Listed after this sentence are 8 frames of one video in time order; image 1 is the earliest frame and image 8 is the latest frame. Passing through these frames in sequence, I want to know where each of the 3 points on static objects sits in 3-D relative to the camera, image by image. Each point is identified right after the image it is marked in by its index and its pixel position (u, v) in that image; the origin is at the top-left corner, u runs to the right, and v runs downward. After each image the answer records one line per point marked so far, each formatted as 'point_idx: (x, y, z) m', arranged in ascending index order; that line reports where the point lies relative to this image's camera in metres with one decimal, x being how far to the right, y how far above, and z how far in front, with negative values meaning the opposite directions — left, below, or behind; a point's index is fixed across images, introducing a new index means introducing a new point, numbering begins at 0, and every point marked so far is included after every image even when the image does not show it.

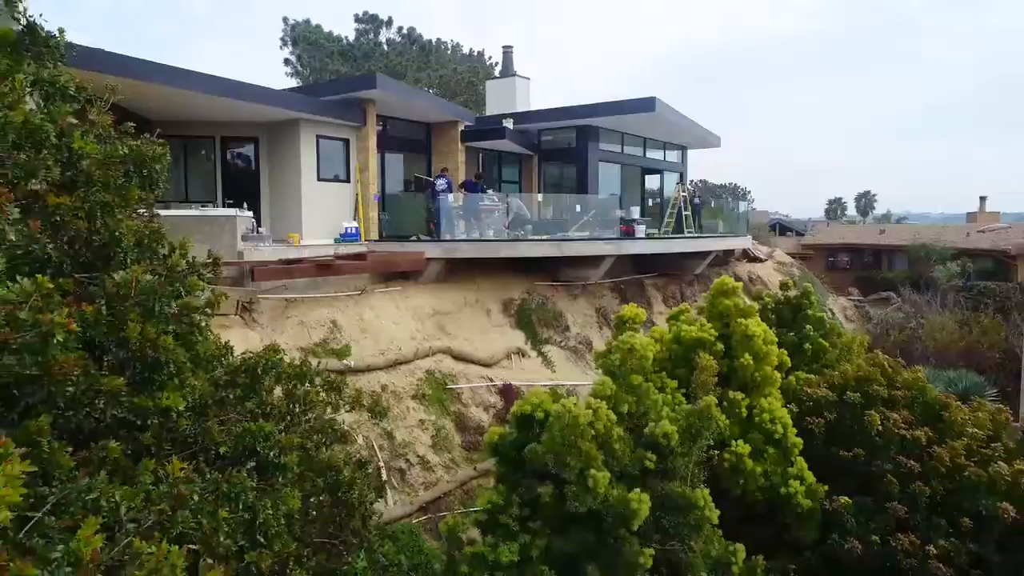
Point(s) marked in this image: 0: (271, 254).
0: (-4.0, +0.6, +11.7) m
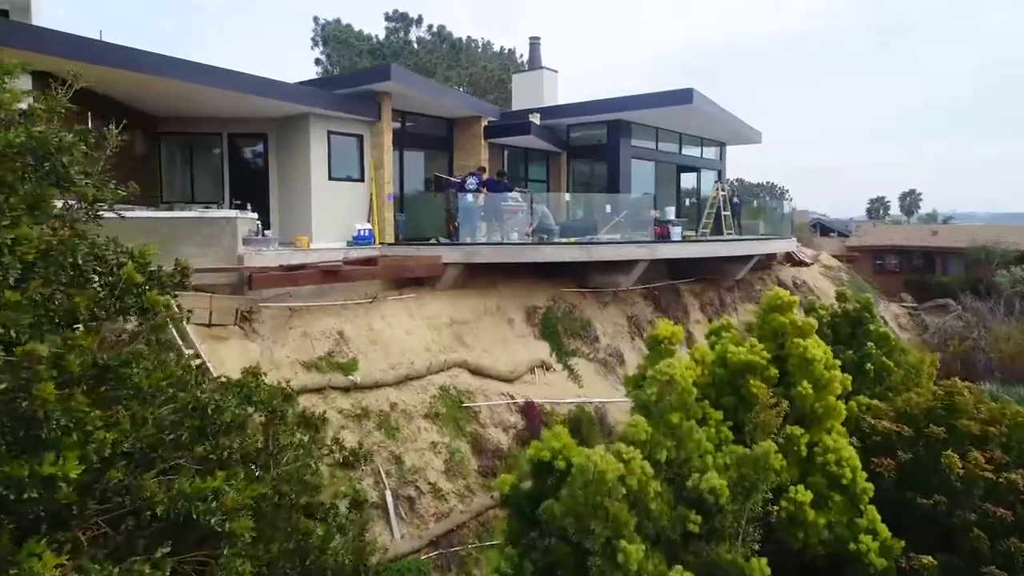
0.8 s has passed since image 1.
0: (-3.7, +0.5, +10.8) m
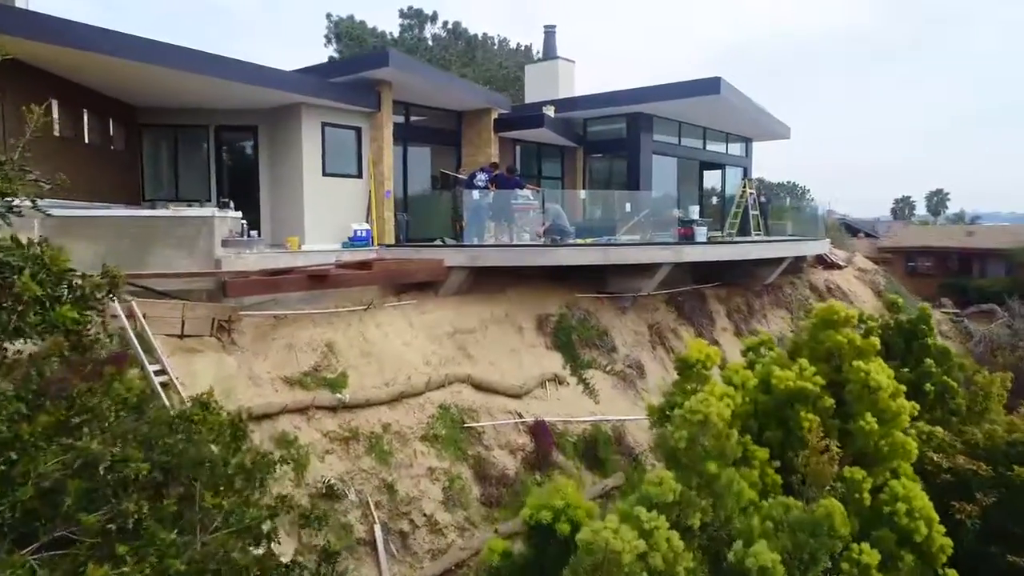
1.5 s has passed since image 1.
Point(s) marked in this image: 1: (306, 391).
0: (-3.6, +0.4, +9.8) m
1: (-2.7, -1.3, +9.0) m
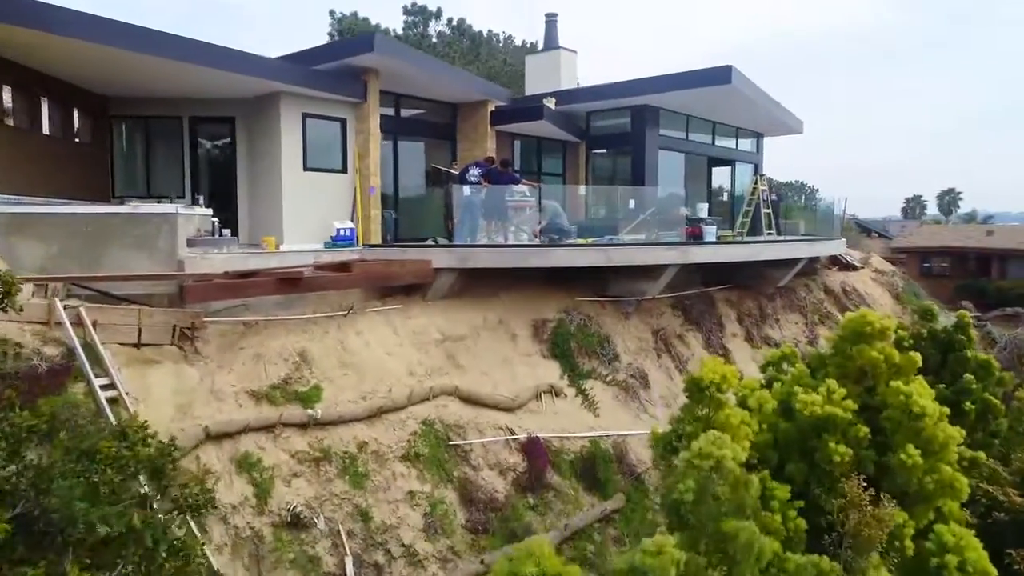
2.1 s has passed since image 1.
0: (-3.7, +0.3, +9.0) m
1: (-2.8, -1.4, +8.2) m
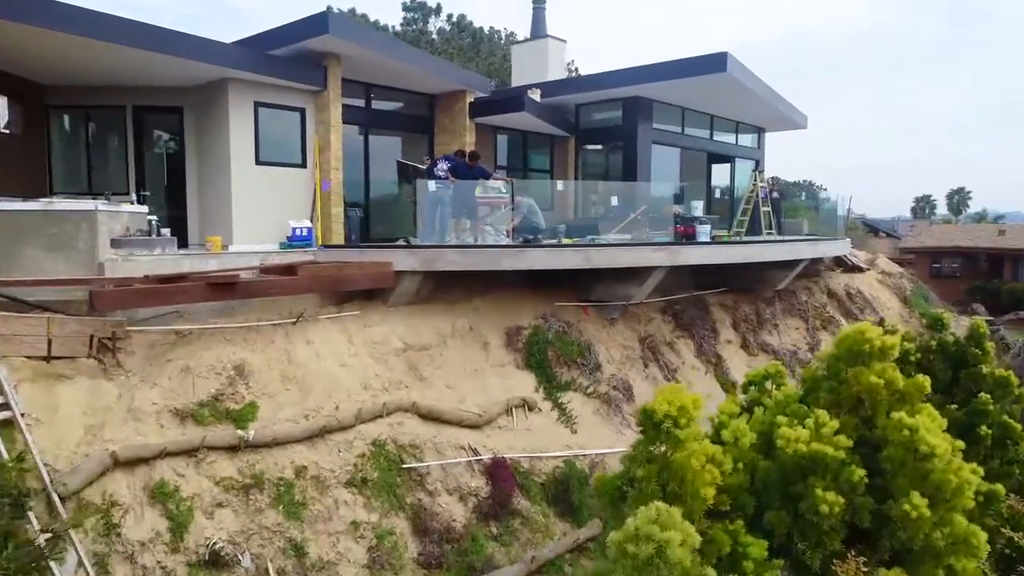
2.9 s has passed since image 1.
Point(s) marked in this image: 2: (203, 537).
0: (-4.2, +0.3, +8.1) m
1: (-3.3, -1.5, +7.3) m
2: (-2.9, -2.4, +6.7) m
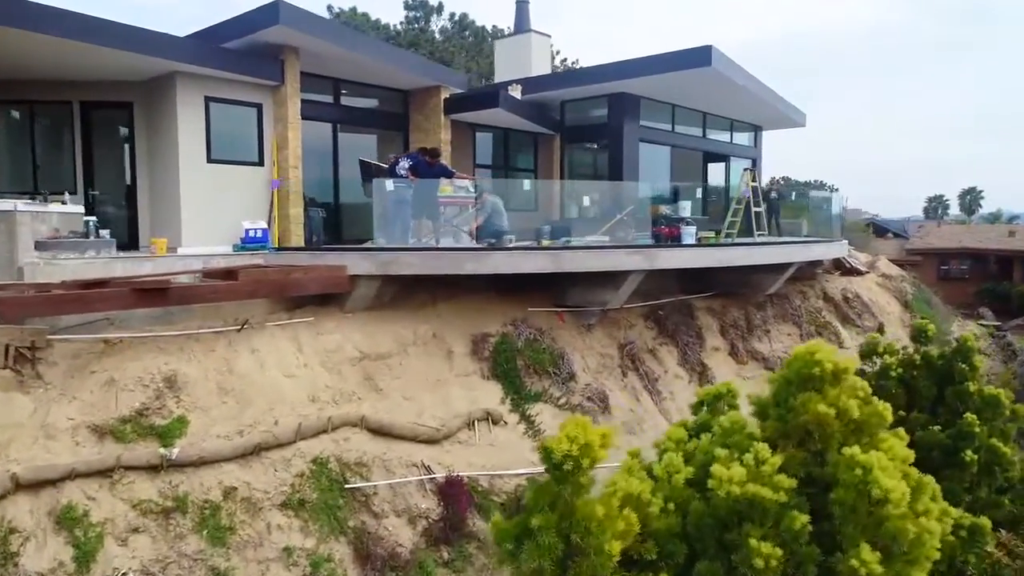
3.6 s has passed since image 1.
0: (-4.7, +0.2, +7.6) m
1: (-3.8, -1.5, +6.8) m
2: (-3.5, -2.4, +6.1) m
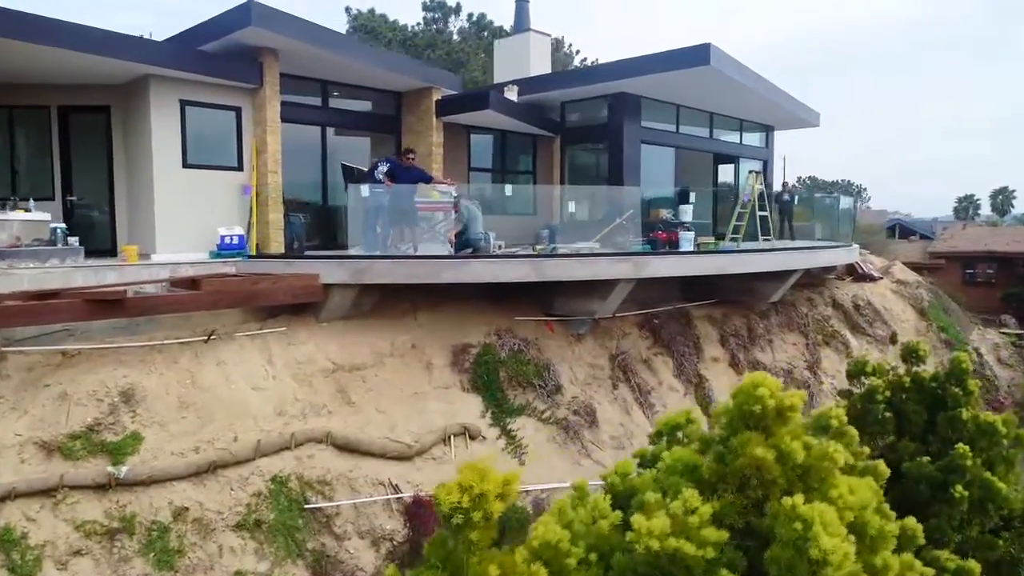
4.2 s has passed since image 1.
0: (-5.0, +0.1, +7.4) m
1: (-4.2, -1.6, +6.5) m
2: (-3.9, -2.5, +5.9) m
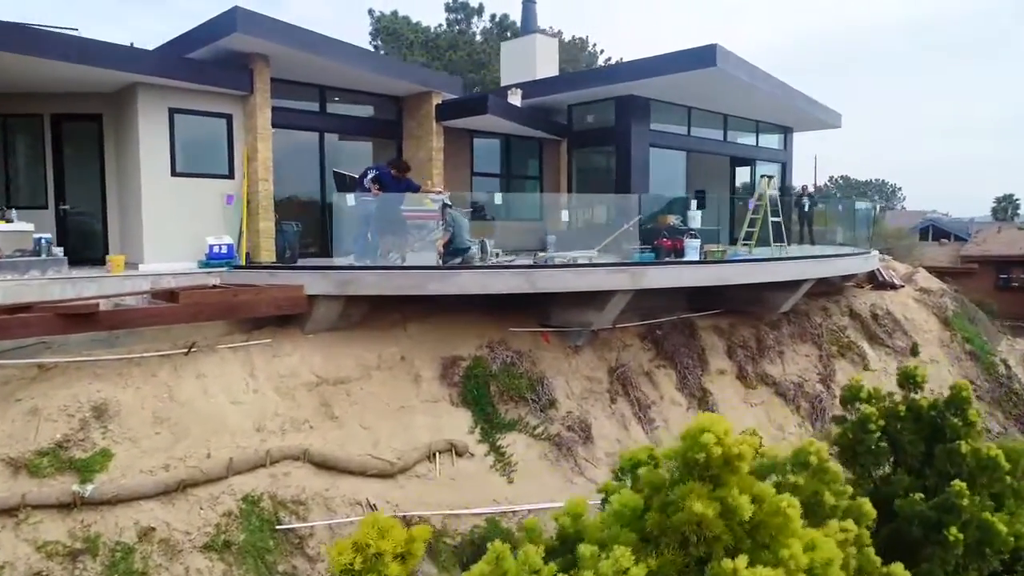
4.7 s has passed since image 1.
0: (-5.2, 0.0, +7.3) m
1: (-4.4, -1.8, +6.4) m
2: (-4.1, -2.7, +5.7) m
